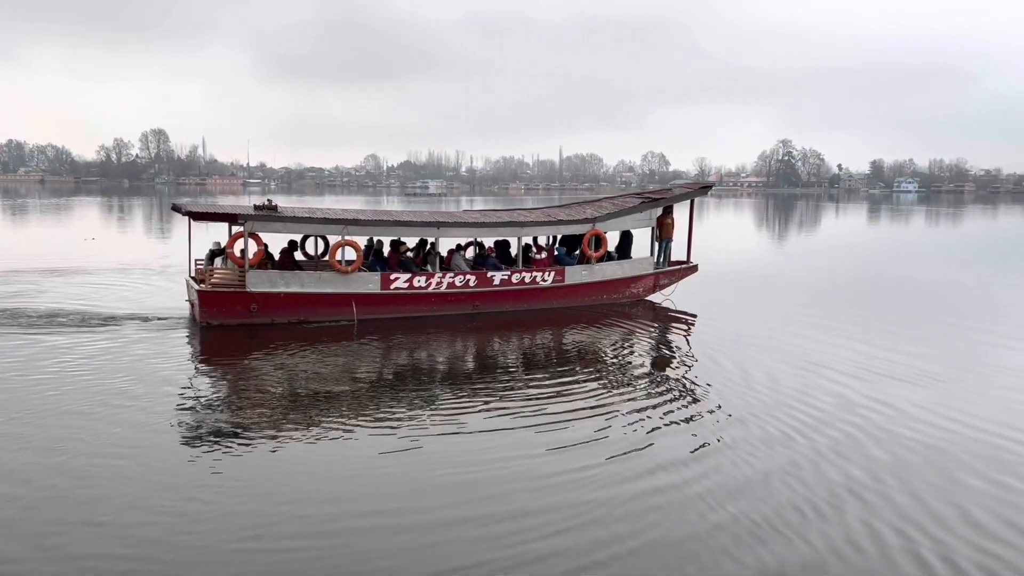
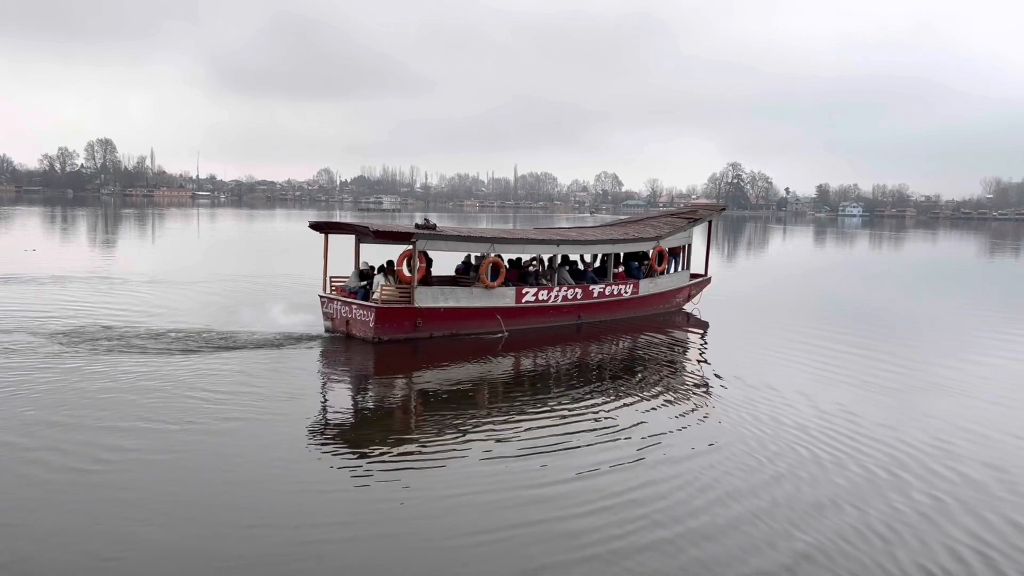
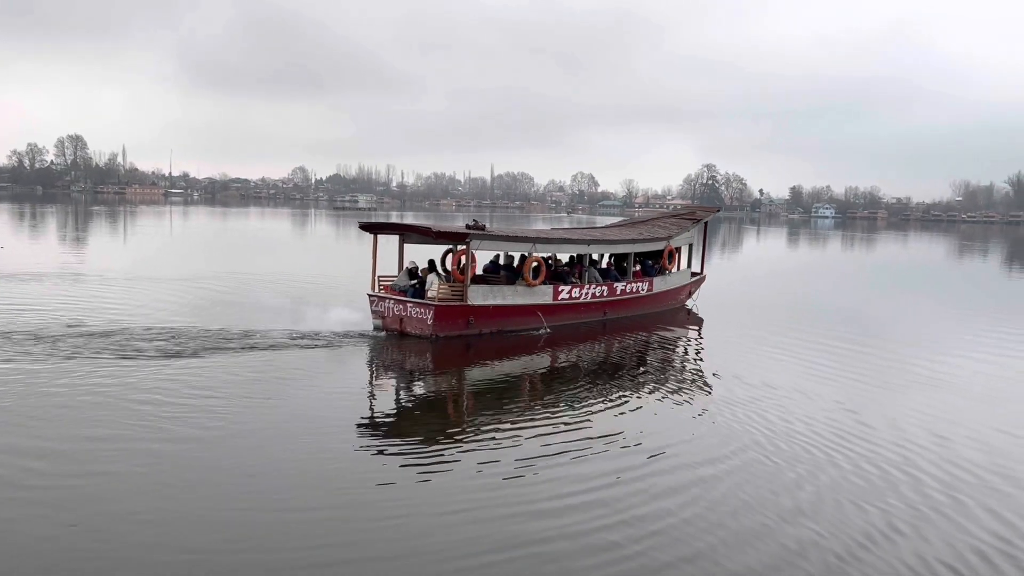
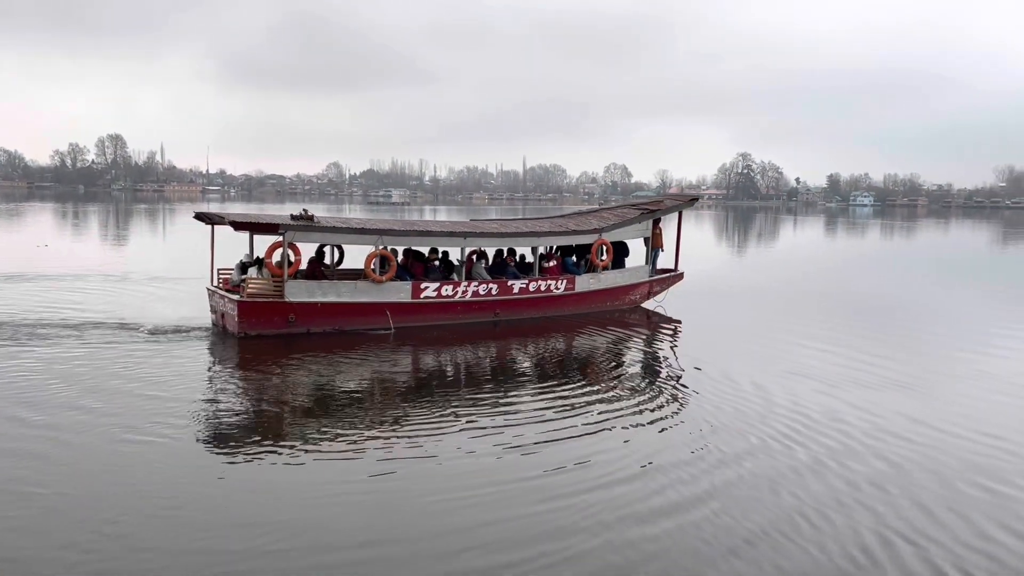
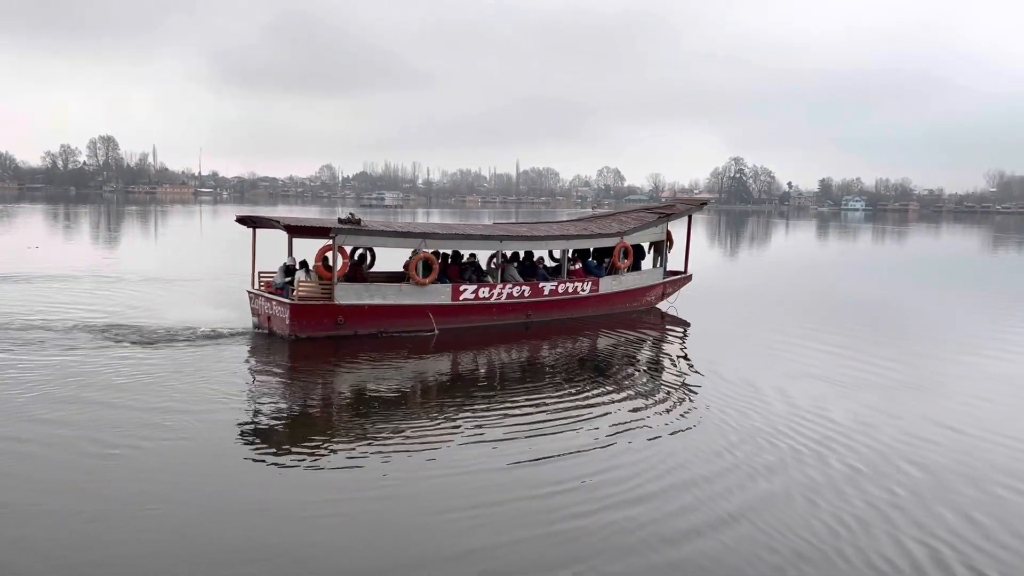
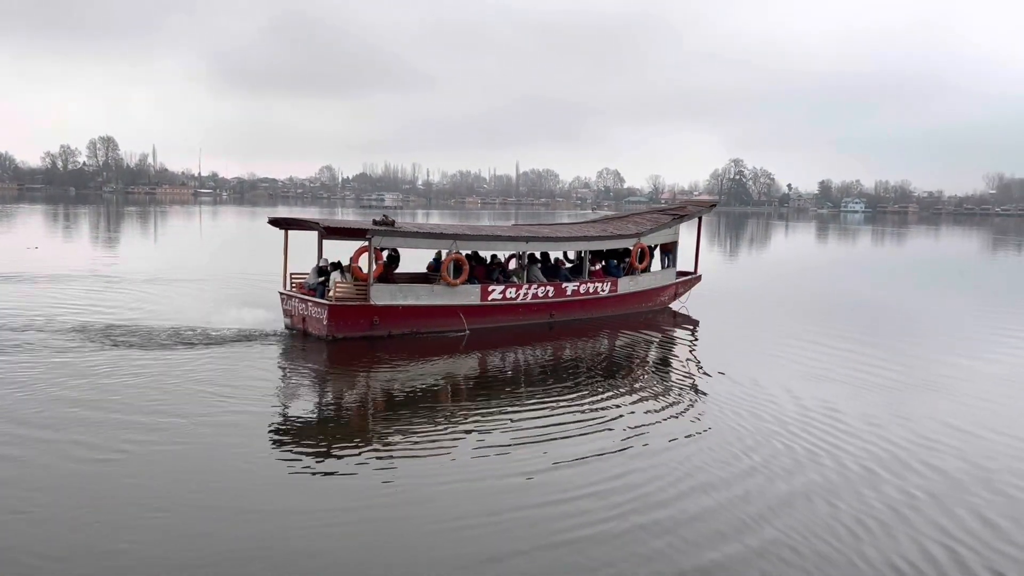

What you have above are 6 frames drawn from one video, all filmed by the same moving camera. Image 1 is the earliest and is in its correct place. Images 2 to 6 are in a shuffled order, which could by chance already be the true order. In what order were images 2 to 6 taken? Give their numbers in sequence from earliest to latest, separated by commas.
4, 5, 6, 2, 3
